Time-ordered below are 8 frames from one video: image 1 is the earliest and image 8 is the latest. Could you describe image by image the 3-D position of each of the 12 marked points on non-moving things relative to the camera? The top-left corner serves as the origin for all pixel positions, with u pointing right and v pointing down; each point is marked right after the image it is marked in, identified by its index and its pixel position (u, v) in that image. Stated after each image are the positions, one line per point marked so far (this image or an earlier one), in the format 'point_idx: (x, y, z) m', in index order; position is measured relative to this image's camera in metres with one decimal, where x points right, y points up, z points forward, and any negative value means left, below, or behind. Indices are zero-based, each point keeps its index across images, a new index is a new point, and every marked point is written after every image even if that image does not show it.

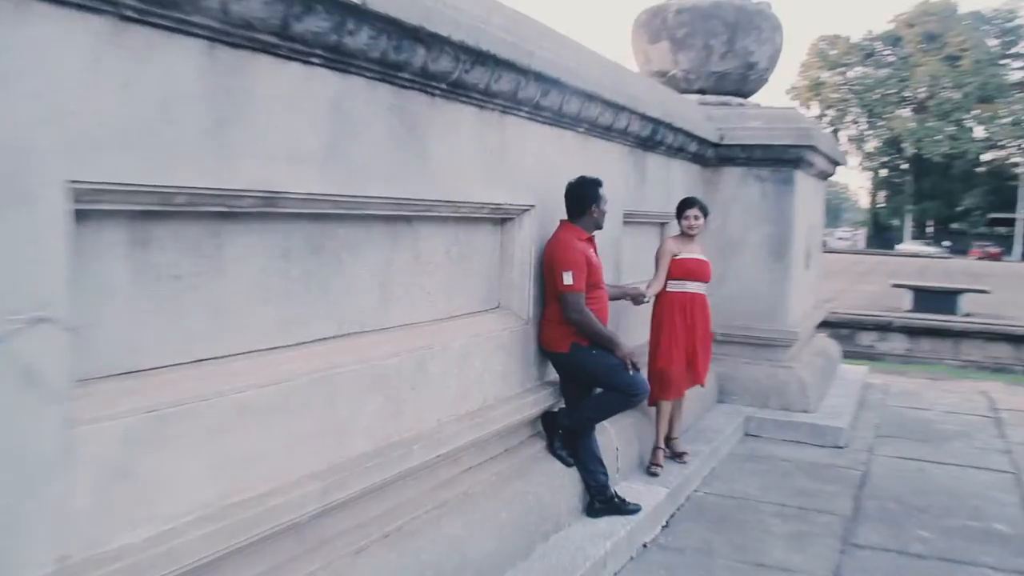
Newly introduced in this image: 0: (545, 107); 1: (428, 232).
0: (+0.2, +0.9, +4.2) m
1: (-0.4, +0.2, +3.8) m
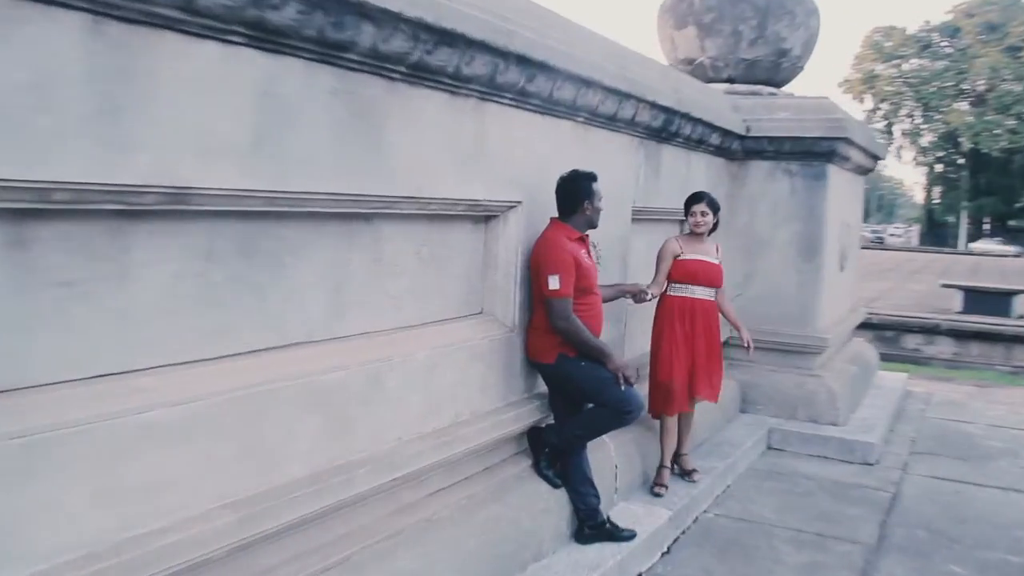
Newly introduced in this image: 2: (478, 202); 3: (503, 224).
0: (+0.1, +0.9, +3.9) m
1: (-0.5, +0.2, +3.5) m
2: (-0.2, +0.4, +3.7) m
3: (0.0, +0.3, +4.0) m
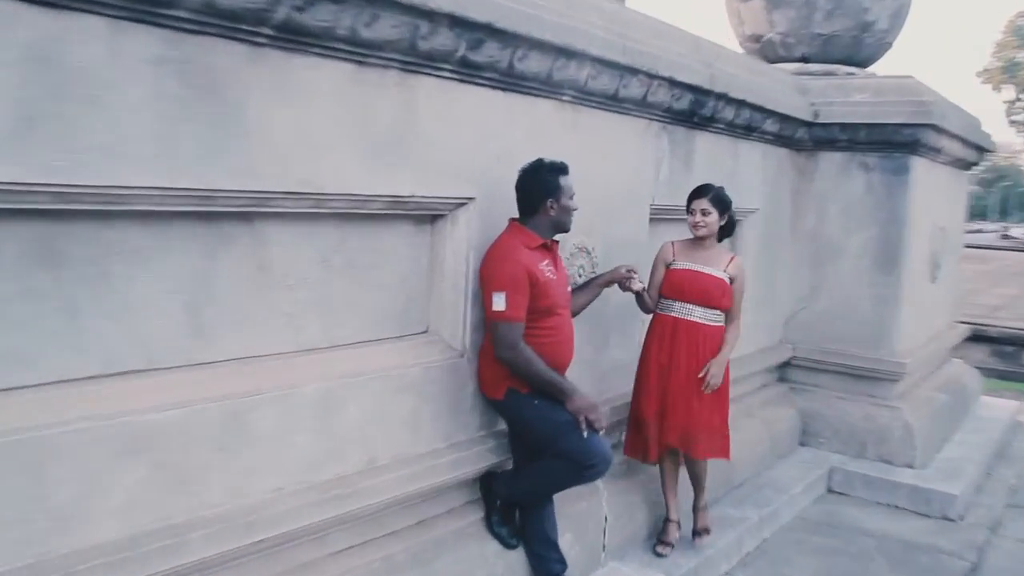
0: (-0.1, +0.8, +3.1) m
1: (-0.8, +0.2, +2.8) m
2: (-0.4, +0.3, +3.0) m
3: (-0.2, +0.2, +3.3) m
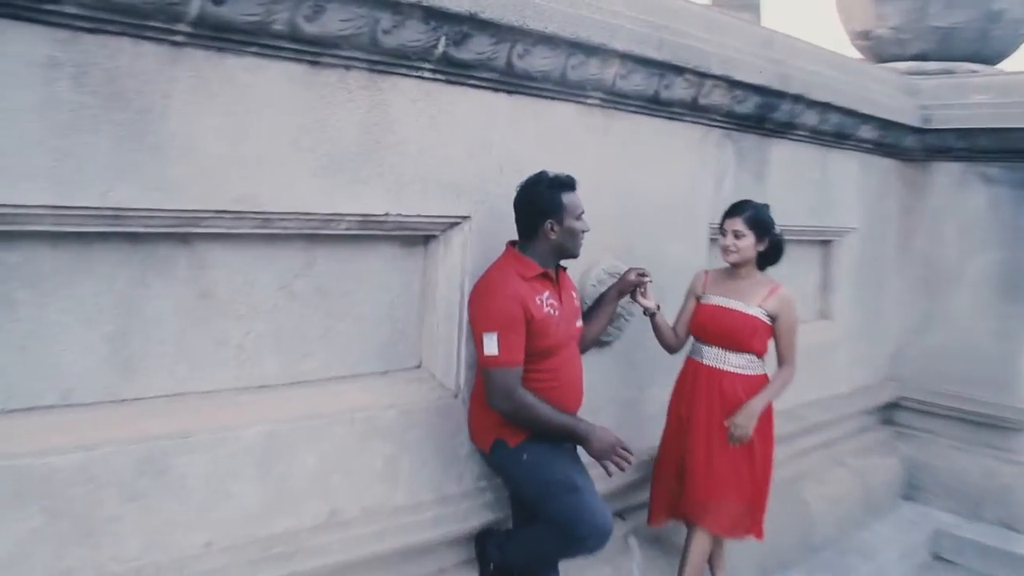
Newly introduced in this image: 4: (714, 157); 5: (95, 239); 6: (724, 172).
0: (-0.1, +0.7, +2.7) m
1: (-0.8, +0.1, +2.5) m
2: (-0.4, +0.2, +2.6) m
3: (-0.2, +0.1, +2.9) m
4: (+0.9, +0.6, +3.8) m
5: (-1.1, +0.1, +2.3) m
6: (+1.0, +0.5, +3.9) m
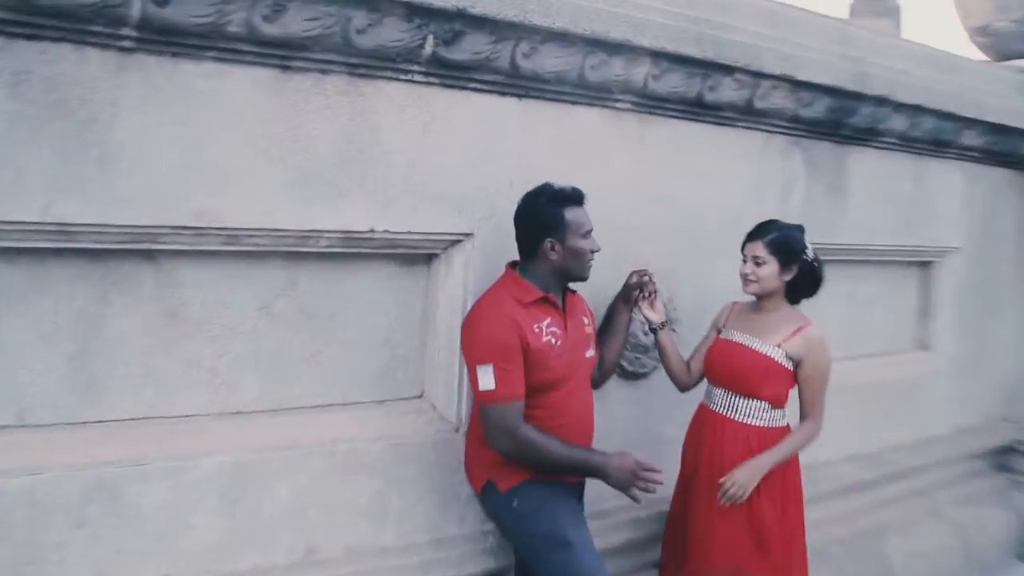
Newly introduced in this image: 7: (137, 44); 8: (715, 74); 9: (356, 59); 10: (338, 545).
0: (-0.1, +0.6, +2.5) m
1: (-0.9, 0.0, +2.3) m
2: (-0.4, +0.2, +2.4) m
3: (-0.2, +0.1, +2.7) m
4: (+1.1, +0.5, +3.4) m
5: (-1.2, +0.1, +2.1) m
6: (+1.1, +0.4, +3.4) m
7: (-0.9, +0.6, +2.0) m
8: (+0.7, +0.8, +3.0) m
9: (-0.4, +0.6, +2.3) m
10: (-0.5, -0.8, +2.5) m
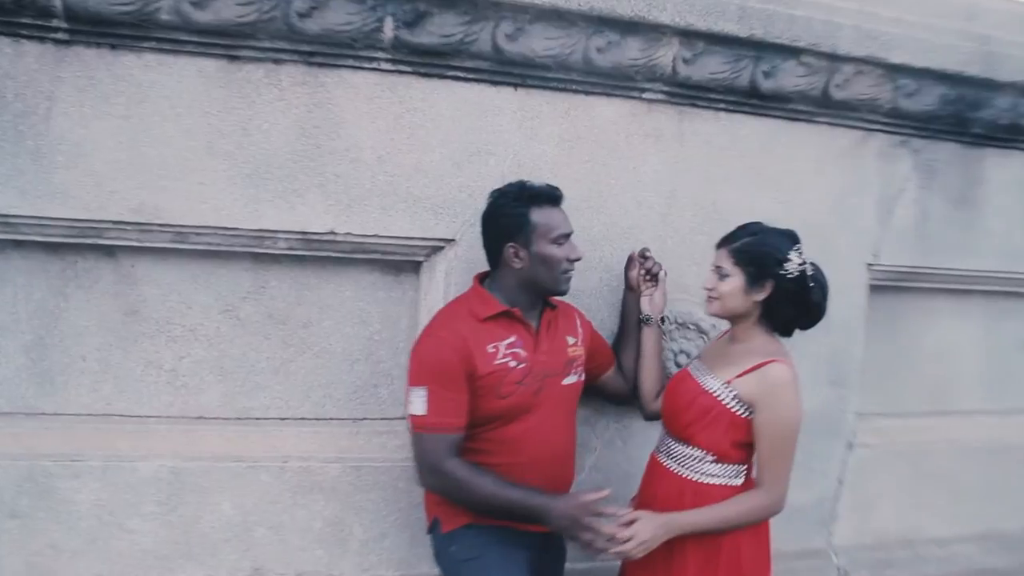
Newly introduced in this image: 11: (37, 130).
0: (-0.2, +0.6, +2.2) m
1: (-1.0, 0.0, +2.3) m
2: (-0.5, +0.1, +2.3) m
3: (-0.2, 0.0, +2.4) m
4: (+1.2, +0.4, +2.8) m
5: (-1.3, +0.1, +2.2) m
6: (+1.3, +0.3, +2.8) m
7: (-1.1, +0.6, +2.0) m
8: (+0.8, +0.7, +2.5) m
9: (-0.5, +0.6, +2.1) m
10: (-0.6, -0.8, +2.3) m
11: (-1.1, +0.4, +2.0) m
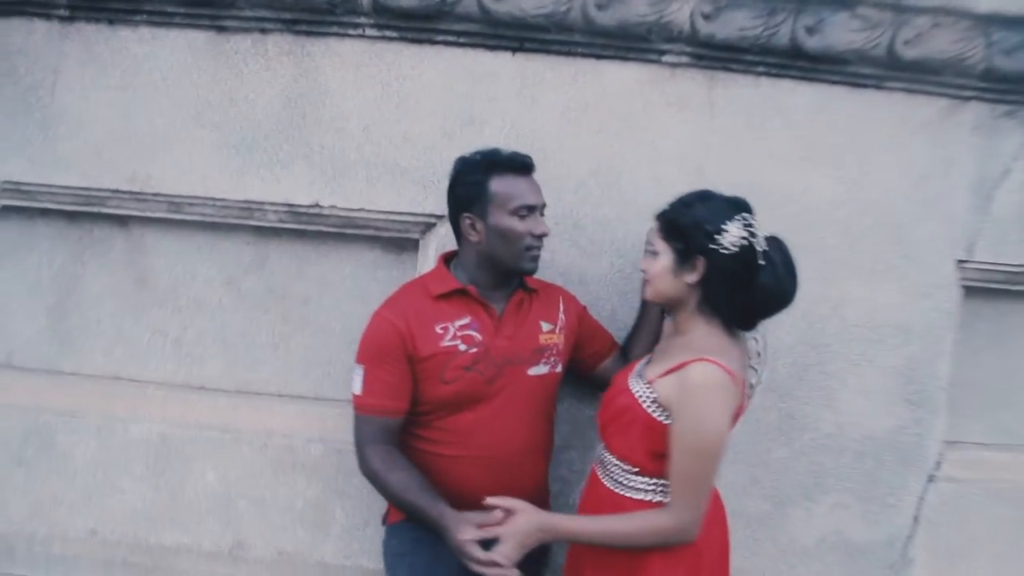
0: (-0.2, +0.7, +2.1) m
1: (-1.0, +0.1, +2.4) m
2: (-0.5, +0.2, +2.2) m
3: (-0.2, +0.1, +2.3) m
4: (+1.3, +0.4, +2.3) m
5: (-1.3, +0.2, +2.3) m
6: (+1.3, +0.3, +2.3) m
7: (-1.1, +0.7, +2.1) m
8: (+0.8, +0.7, +2.1) m
9: (-0.6, +0.7, +2.1) m
10: (-0.7, -0.7, +2.3) m
11: (-1.2, +0.5, +2.2) m
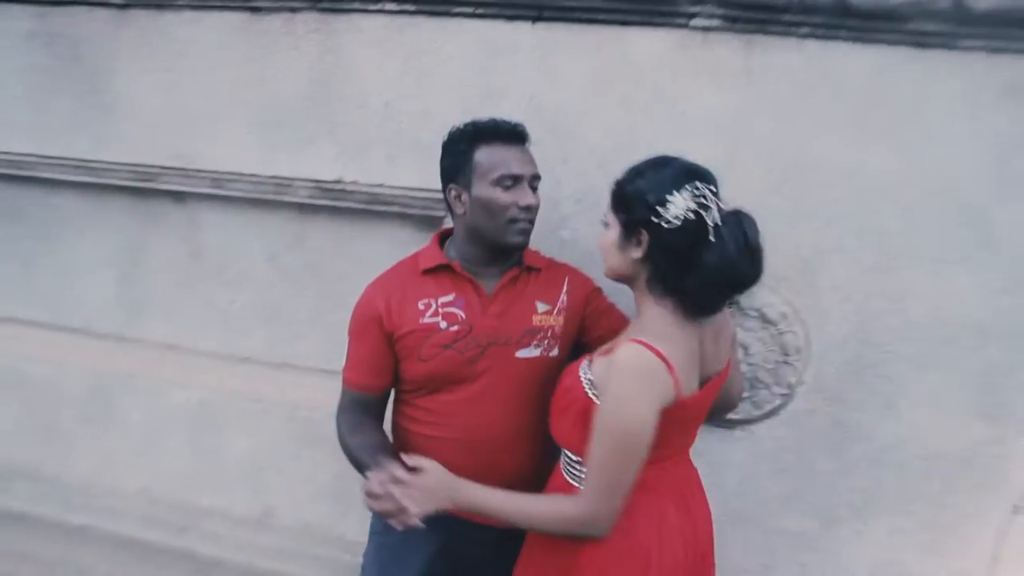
0: (-0.2, +0.7, +2.0) m
1: (-0.9, +0.2, +2.5) m
2: (-0.5, +0.3, +2.2) m
3: (-0.2, +0.1, +2.2) m
4: (+1.3, +0.4, +1.9) m
5: (-1.2, +0.3, +2.5) m
6: (+1.4, +0.3, +1.9) m
7: (-1.0, +0.8, +2.3) m
8: (+0.8, +0.7, +1.8) m
9: (-0.5, +0.8, +2.1) m
10: (-0.6, -0.6, +2.3) m
11: (-1.1, +0.6, +2.3) m
